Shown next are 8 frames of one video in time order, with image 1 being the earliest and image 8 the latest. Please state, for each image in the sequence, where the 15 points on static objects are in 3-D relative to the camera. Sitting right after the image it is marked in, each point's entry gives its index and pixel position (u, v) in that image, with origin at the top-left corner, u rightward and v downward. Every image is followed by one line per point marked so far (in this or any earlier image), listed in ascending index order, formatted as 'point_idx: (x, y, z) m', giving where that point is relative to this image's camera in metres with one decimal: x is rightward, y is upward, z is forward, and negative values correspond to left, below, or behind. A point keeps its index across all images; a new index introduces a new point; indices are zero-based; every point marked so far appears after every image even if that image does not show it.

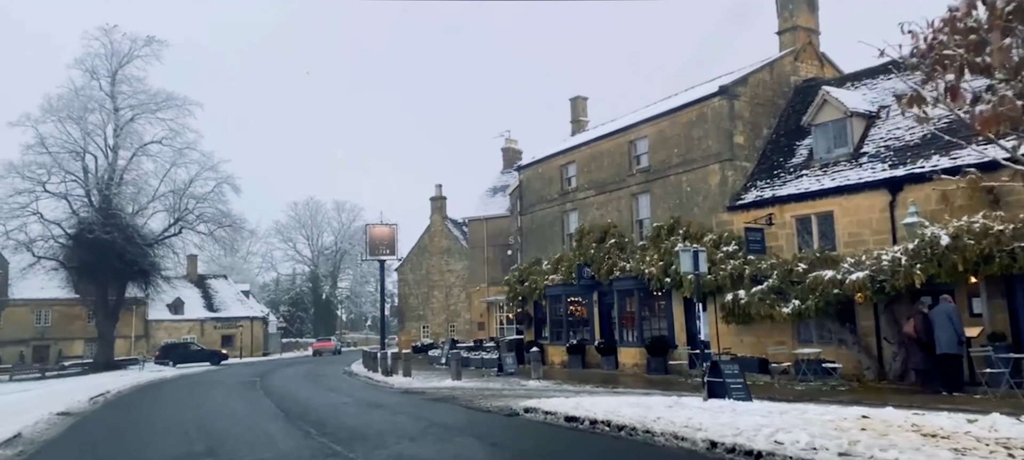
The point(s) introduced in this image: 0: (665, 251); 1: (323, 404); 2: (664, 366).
0: (+4.1, -0.6, +19.5) m
1: (-4.0, -3.7, +15.4) m
2: (+4.1, -3.7, +19.8) m
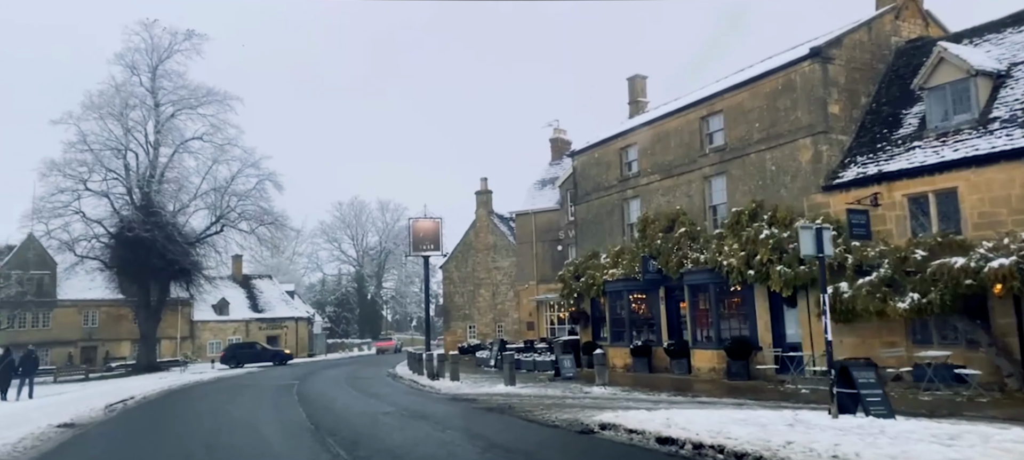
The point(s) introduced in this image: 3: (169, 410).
0: (+5.5, -0.2, +17.1) m
1: (-2.8, -3.4, +13.4) m
2: (+5.5, -3.3, +17.4) m
3: (-8.9, -4.7, +19.3) m
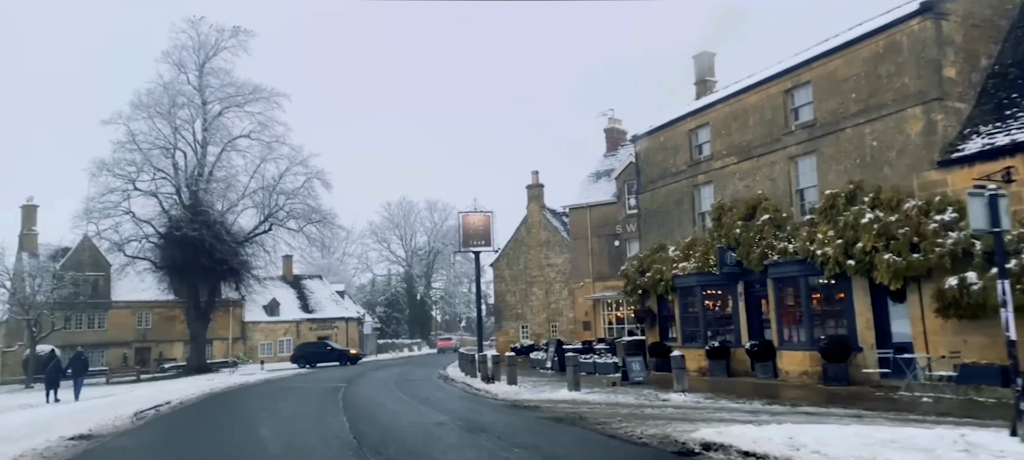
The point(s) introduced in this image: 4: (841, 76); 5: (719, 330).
0: (+6.8, +0.1, +14.9) m
1: (-1.7, -3.1, +11.8) m
2: (+6.9, -3.0, +15.2) m
3: (-7.4, -4.5, +18.1) m
4: (+7.3, +3.4, +16.3) m
5: (+5.5, -2.6, +19.6) m
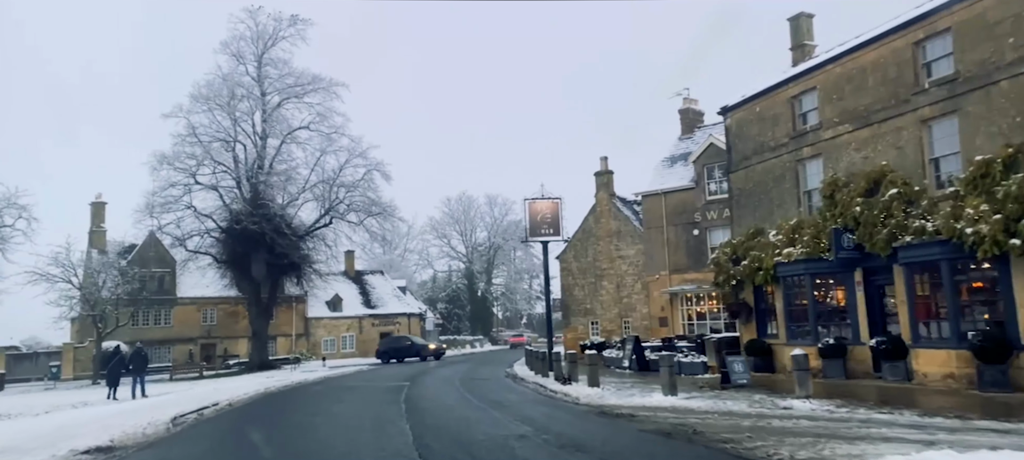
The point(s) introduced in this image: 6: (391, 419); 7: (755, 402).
0: (+8.2, +0.6, +12.2) m
1: (-0.4, -2.8, +9.8) m
2: (+8.4, -2.5, +12.5) m
3: (-5.6, -4.2, +16.5) m
4: (+8.8, +3.9, +13.6) m
5: (+7.4, -2.2, +17.0) m
6: (-2.4, -3.7, +14.4) m
7: (+4.2, -2.9, +12.7) m
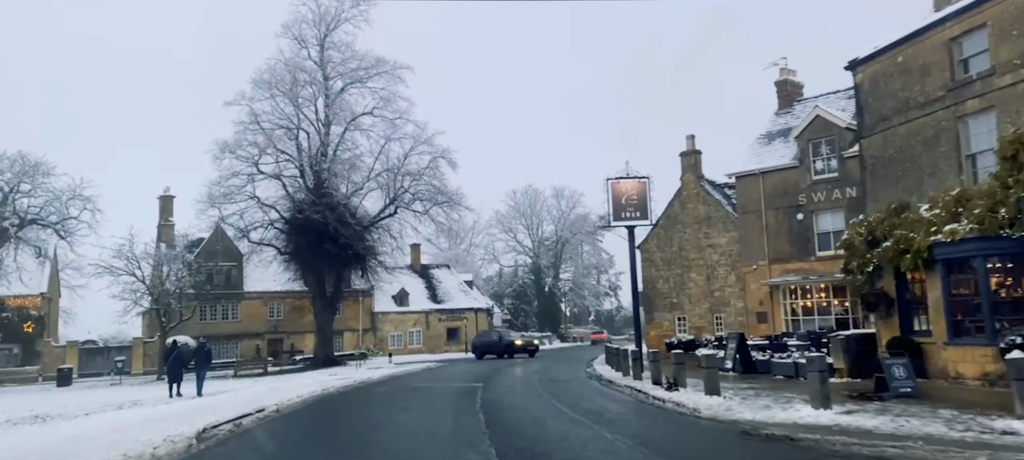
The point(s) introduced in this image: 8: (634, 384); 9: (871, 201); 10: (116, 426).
0: (+9.6, +1.1, +8.6) m
1: (+0.8, -2.3, +7.0) m
2: (+9.8, -2.0, +8.9) m
3: (-3.7, -3.7, +14.1) m
4: (+10.3, +4.4, +9.9) m
5: (+9.2, -1.6, +13.5) m
6: (-0.7, -3.2, +11.8) m
7: (+5.6, -2.4, +9.4) m
8: (+3.1, -3.9, +18.9) m
9: (+8.6, +0.7, +17.7) m
10: (-7.7, -3.8, +14.4) m
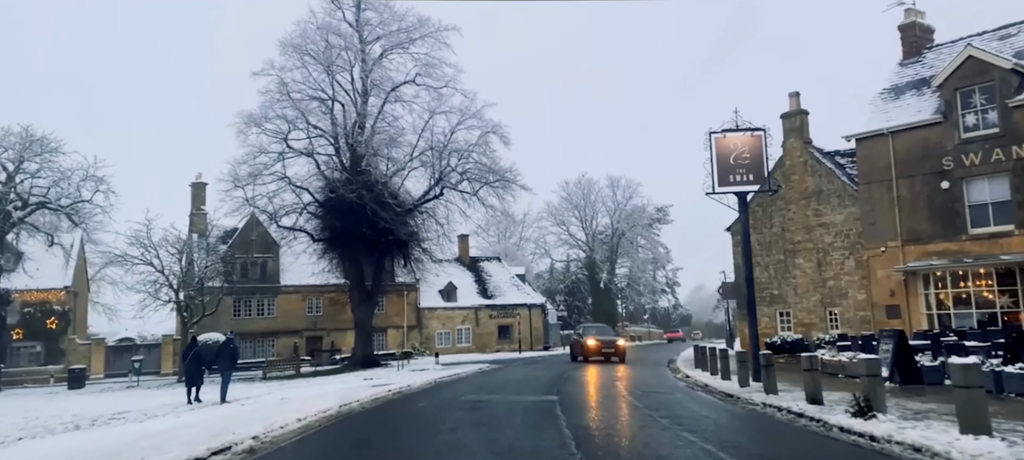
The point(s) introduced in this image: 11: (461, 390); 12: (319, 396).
0: (+10.6, +1.9, +2.8) m
1: (+1.7, -1.5, +1.7) m
2: (+10.8, -1.2, +3.1) m
3: (-2.4, -3.0, +9.1) m
4: (+11.3, +5.3, +4.0) m
5: (+10.4, -0.8, +7.6) m
6: (+0.5, -2.4, +6.6) m
7: (+6.6, -1.6, +3.8) m
8: (+4.7, -3.1, +13.4) m
9: (+10.1, +1.5, +11.9) m
10: (-6.4, -3.1, +9.6) m
11: (-1.5, -4.2, +19.5) m
12: (-5.0, -4.3, +18.8) m
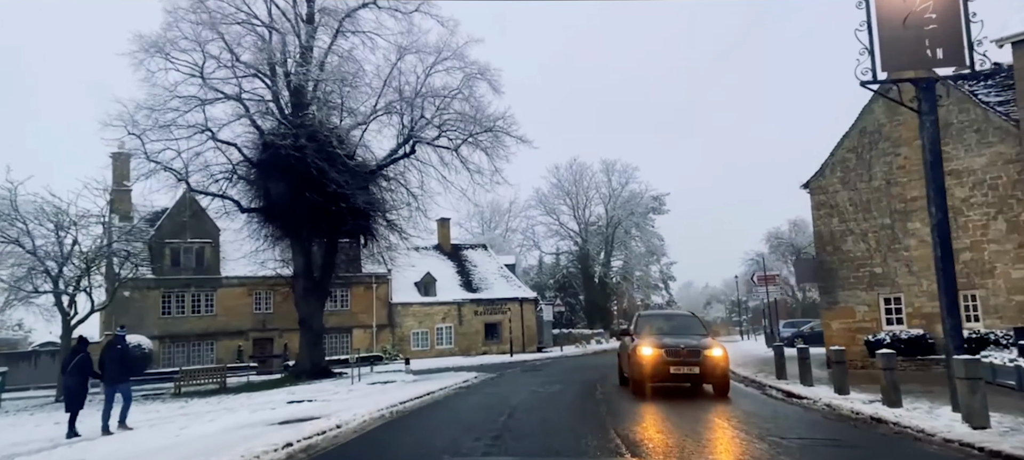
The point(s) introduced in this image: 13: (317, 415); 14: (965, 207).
0: (+11.1, +3.2, -5.4) m
1: (+2.3, -0.3, -6.7) m
2: (+11.4, +0.1, -5.1) m
3: (-2.0, -1.8, +0.6) m
4: (+11.8, +6.5, -4.1) m
5: (+10.9, +0.5, -0.5) m
6: (+0.9, -1.2, -1.8) m
7: (+7.2, -0.4, -4.4) m
8: (+5.0, -1.9, +5.1) m
9: (+10.4, +2.8, +3.7) m
10: (-6.0, -1.9, +1.0) m
11: (-1.3, -3.0, +11.0) m
12: (-4.8, -3.1, +10.3) m
13: (-3.8, -3.5, +13.6) m
14: (+11.6, +0.6, +18.8) m
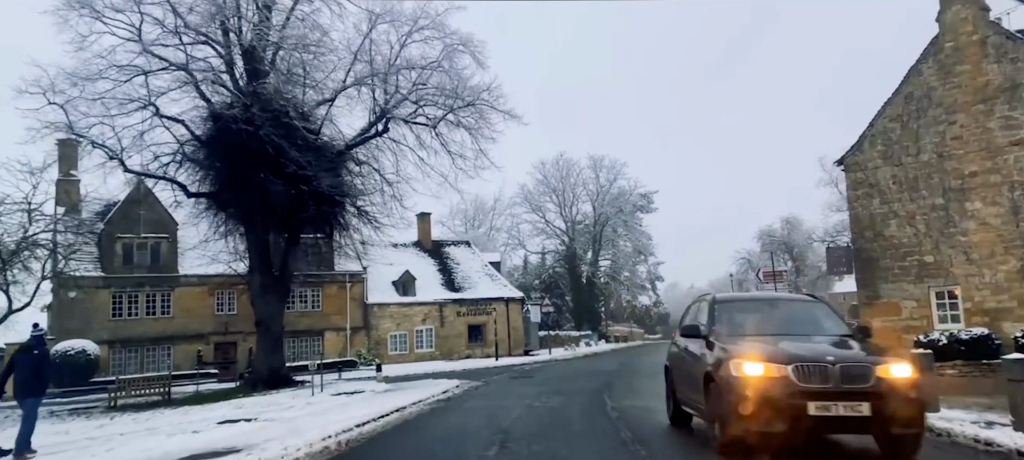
0: (+11.4, +3.7, -8.3) m
1: (+2.6, +0.2, -9.8) m
2: (+11.6, +0.7, -8.1) m
3: (-1.8, -1.3, -2.6) m
4: (+12.0, +7.1, -7.1) m
5: (+11.1, +1.0, -3.5) m
6: (+1.2, -0.7, -5.0) m
7: (+7.4, +0.1, -7.5) m
8: (+5.1, -1.4, +2.0) m
9: (+10.5, +3.3, +0.8) m
10: (-5.8, -1.4, -2.4) m
11: (-1.4, -2.6, +7.7) m
12: (-4.9, -2.7, +6.9) m
13: (-3.9, -3.0, +10.3) m
14: (+11.4, +1.1, +15.9) m
